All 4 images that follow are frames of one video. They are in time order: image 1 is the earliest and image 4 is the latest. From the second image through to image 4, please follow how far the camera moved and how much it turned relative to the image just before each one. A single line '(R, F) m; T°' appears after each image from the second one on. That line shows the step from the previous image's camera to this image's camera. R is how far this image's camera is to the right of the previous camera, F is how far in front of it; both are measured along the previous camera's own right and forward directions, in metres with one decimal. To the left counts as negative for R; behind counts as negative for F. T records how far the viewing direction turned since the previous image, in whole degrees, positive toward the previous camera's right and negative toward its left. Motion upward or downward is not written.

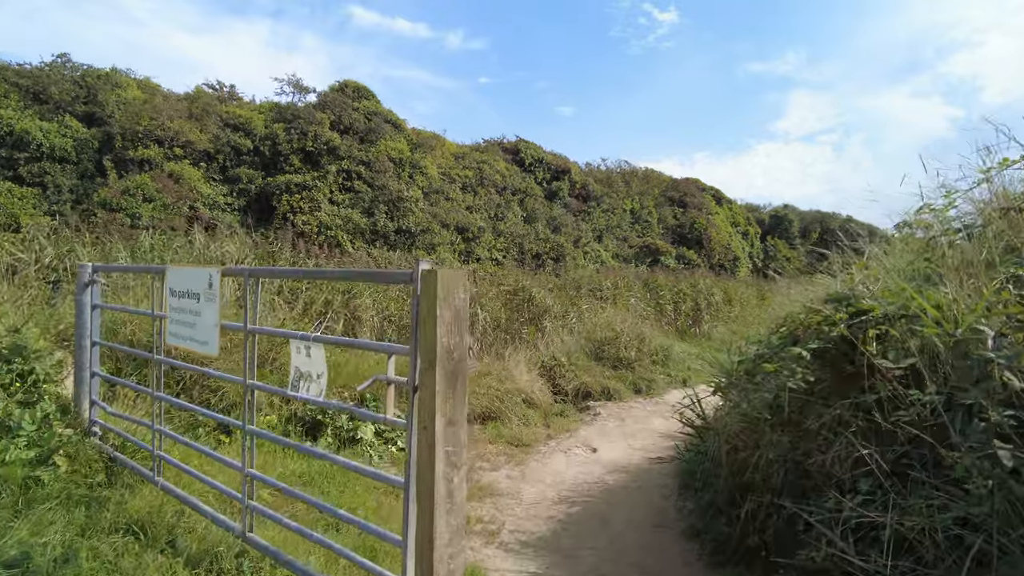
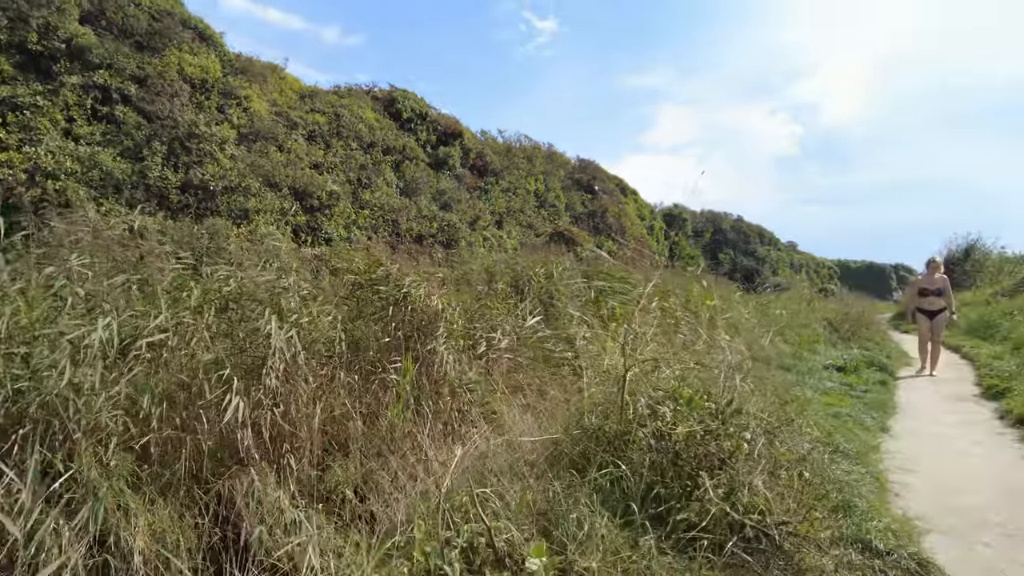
(+0.2, +5.1) m; +10°
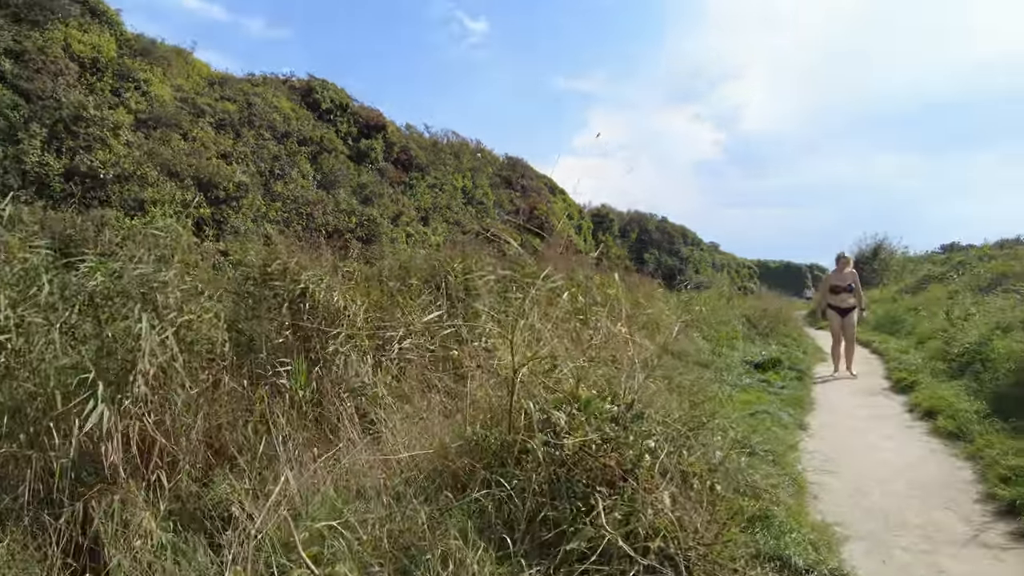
(+0.2, +0.3) m; +6°
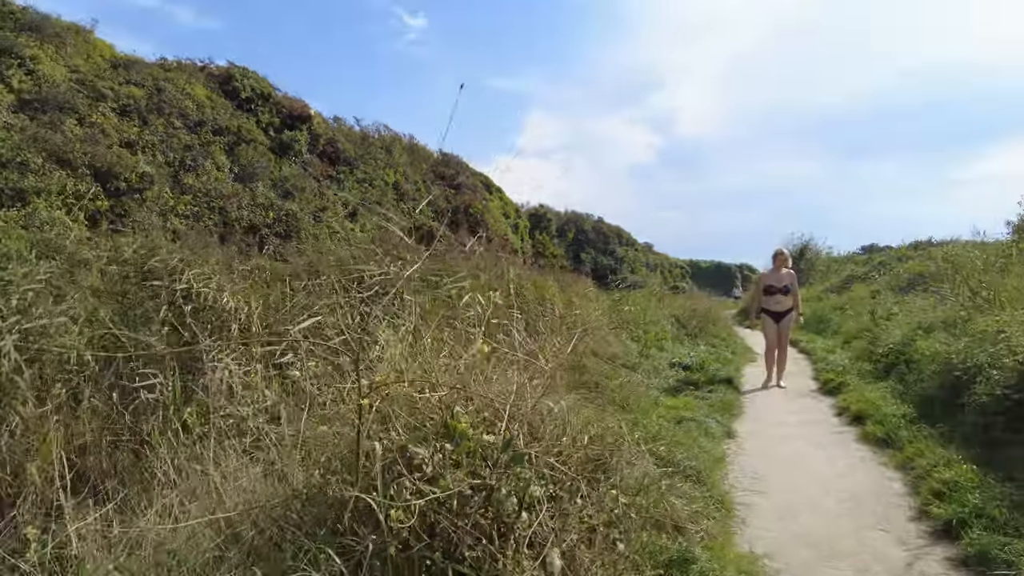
(+0.2, +0.4) m; +5°
